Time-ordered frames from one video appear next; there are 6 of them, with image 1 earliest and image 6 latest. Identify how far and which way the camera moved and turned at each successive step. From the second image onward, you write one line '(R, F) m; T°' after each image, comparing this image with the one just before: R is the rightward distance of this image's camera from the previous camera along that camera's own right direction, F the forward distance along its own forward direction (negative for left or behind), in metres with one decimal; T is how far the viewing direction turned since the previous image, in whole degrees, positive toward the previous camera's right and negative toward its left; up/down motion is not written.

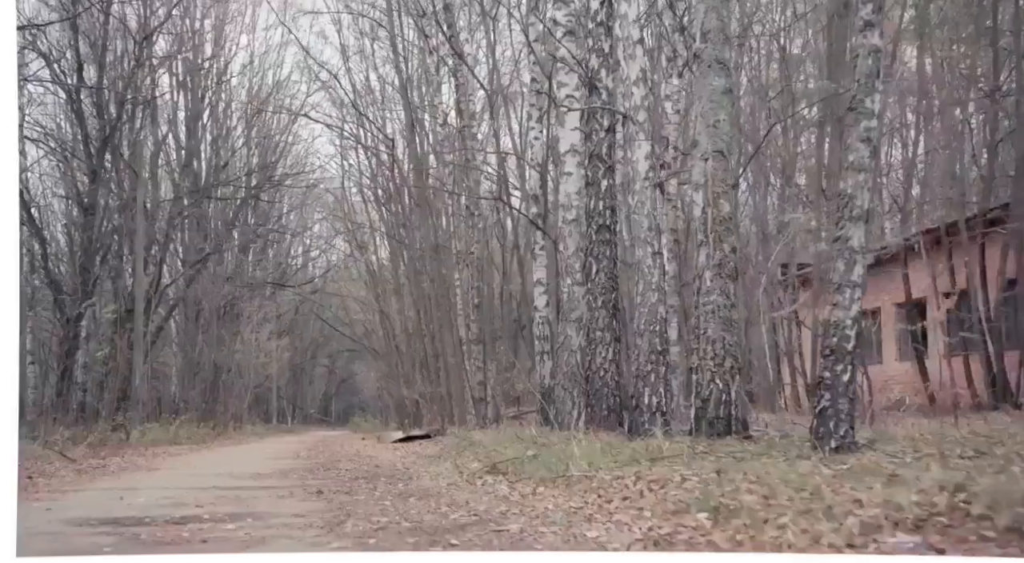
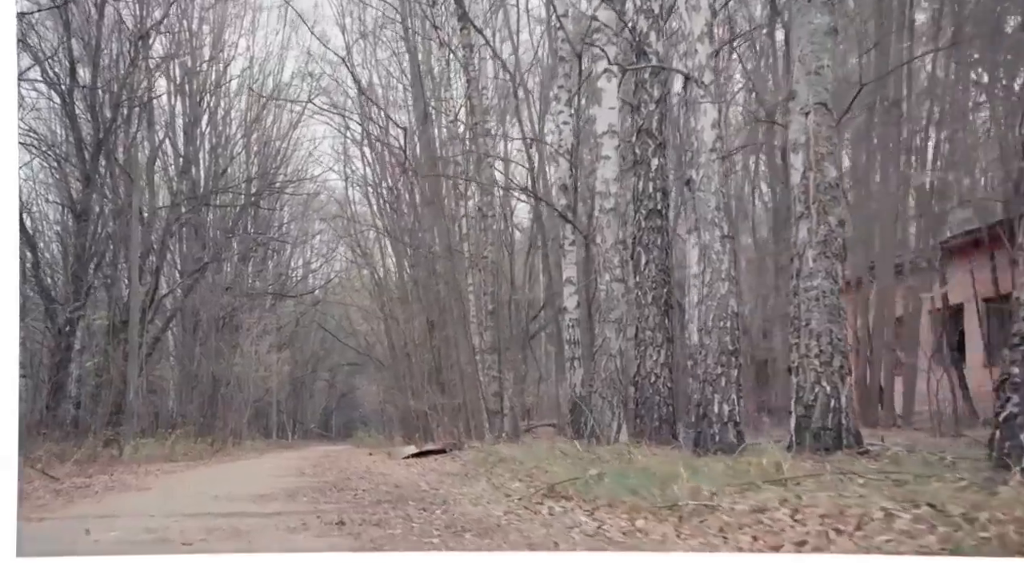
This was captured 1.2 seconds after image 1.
(-0.2, +0.7) m; 0°
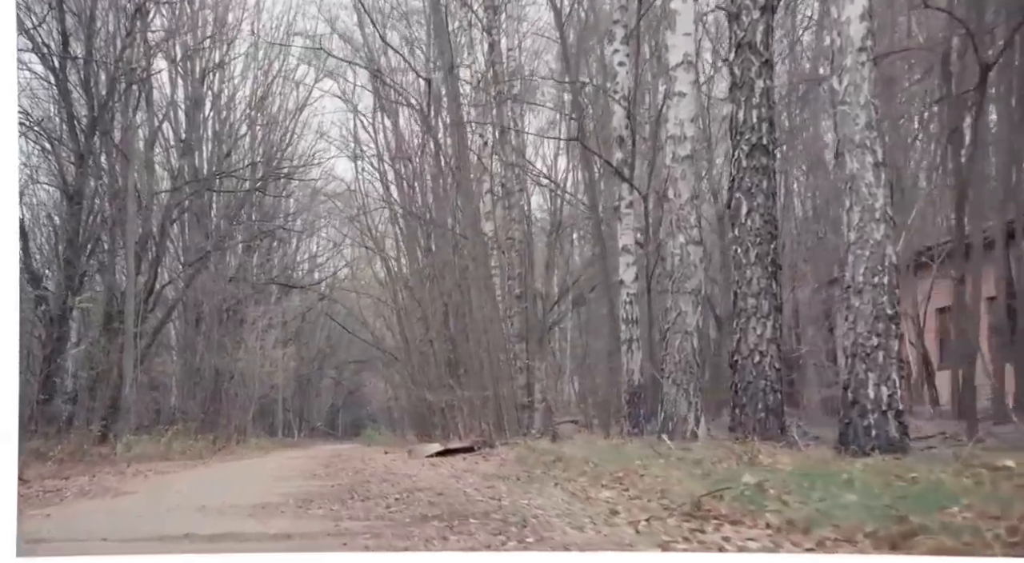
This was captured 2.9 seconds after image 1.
(-0.2, +1.0) m; 0°
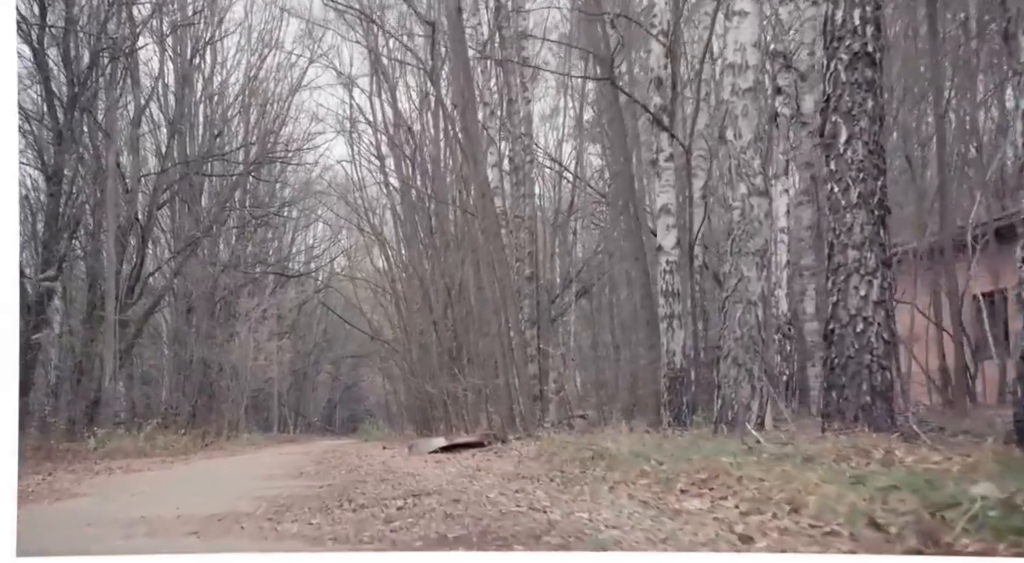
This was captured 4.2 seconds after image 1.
(-0.1, +0.8) m; 0°
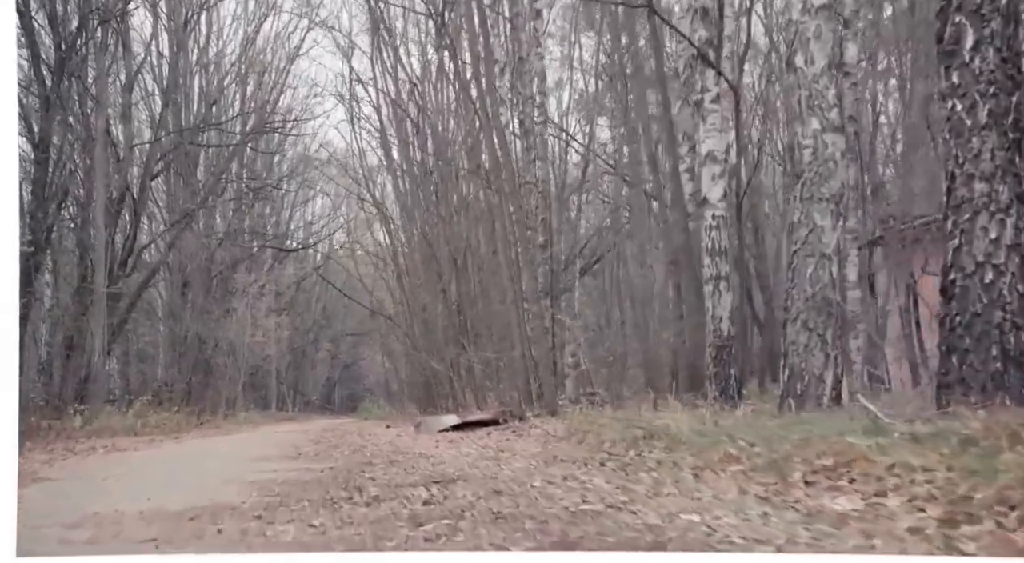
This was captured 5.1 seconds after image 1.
(-0.1, +0.6) m; 0°
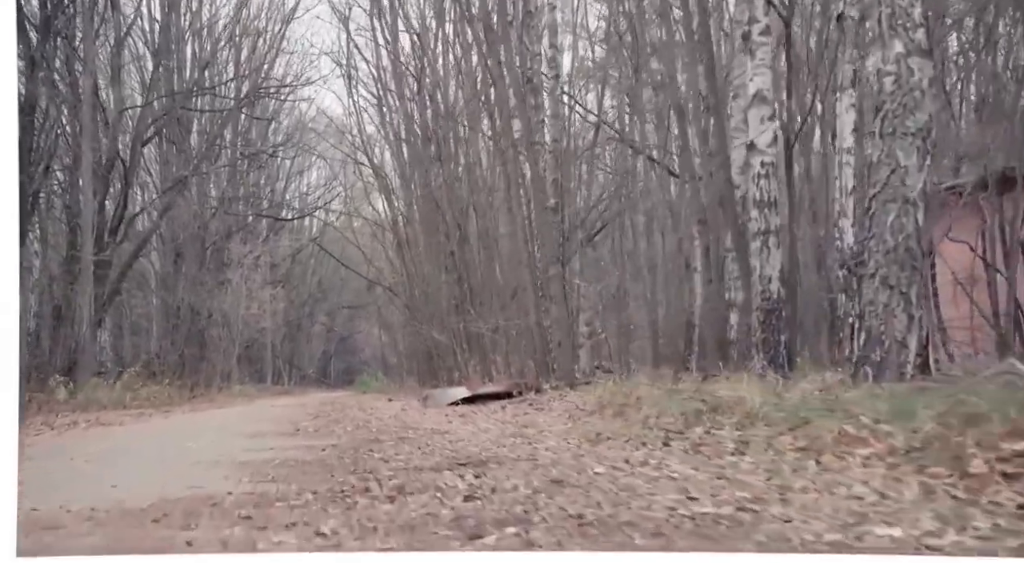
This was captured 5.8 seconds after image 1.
(-0.1, +0.5) m; 0°
